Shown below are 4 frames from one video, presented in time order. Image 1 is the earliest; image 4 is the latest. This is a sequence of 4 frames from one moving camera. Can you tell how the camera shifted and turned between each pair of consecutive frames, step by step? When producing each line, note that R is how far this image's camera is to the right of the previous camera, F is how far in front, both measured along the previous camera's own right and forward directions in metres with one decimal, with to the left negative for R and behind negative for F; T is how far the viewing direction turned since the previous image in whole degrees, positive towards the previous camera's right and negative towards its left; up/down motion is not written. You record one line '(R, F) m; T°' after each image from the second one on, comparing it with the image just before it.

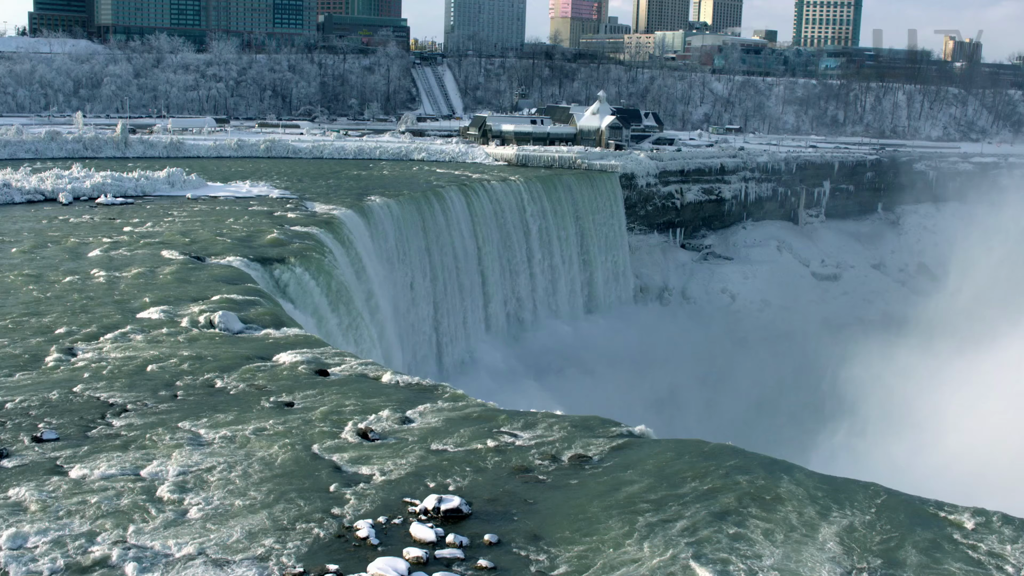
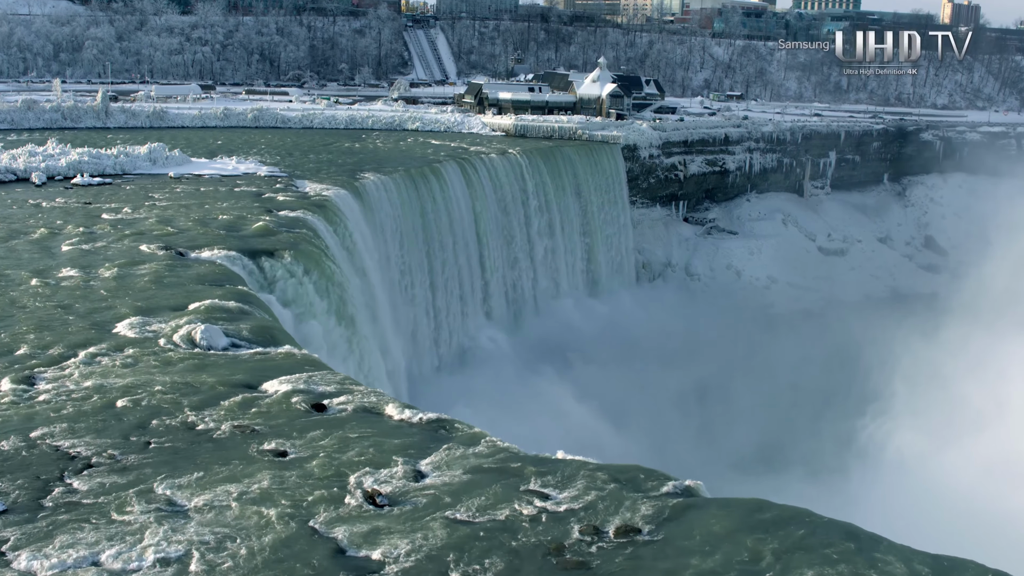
(-0.3, +1.2) m; +1°
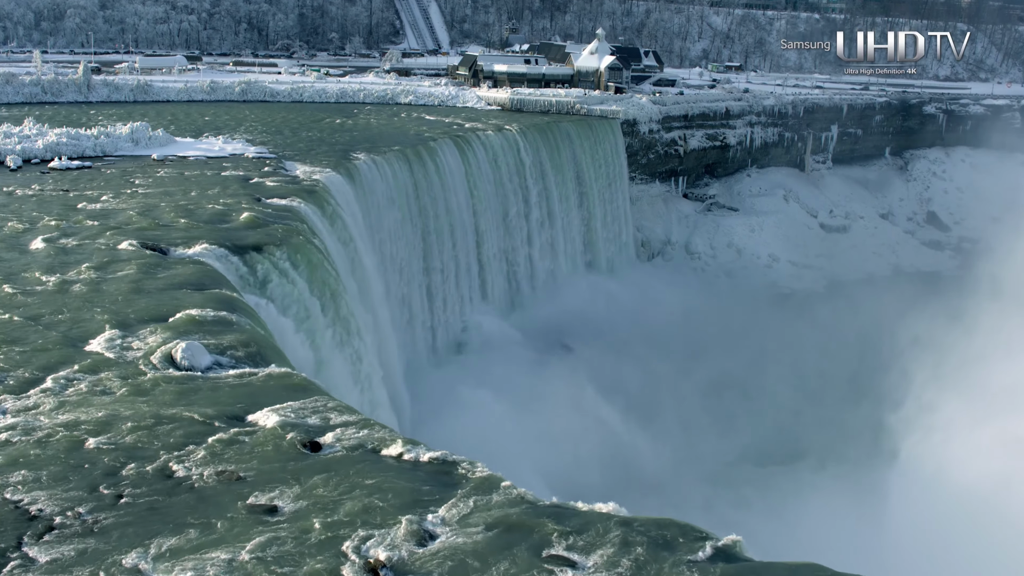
(-0.2, +0.8) m; +1°
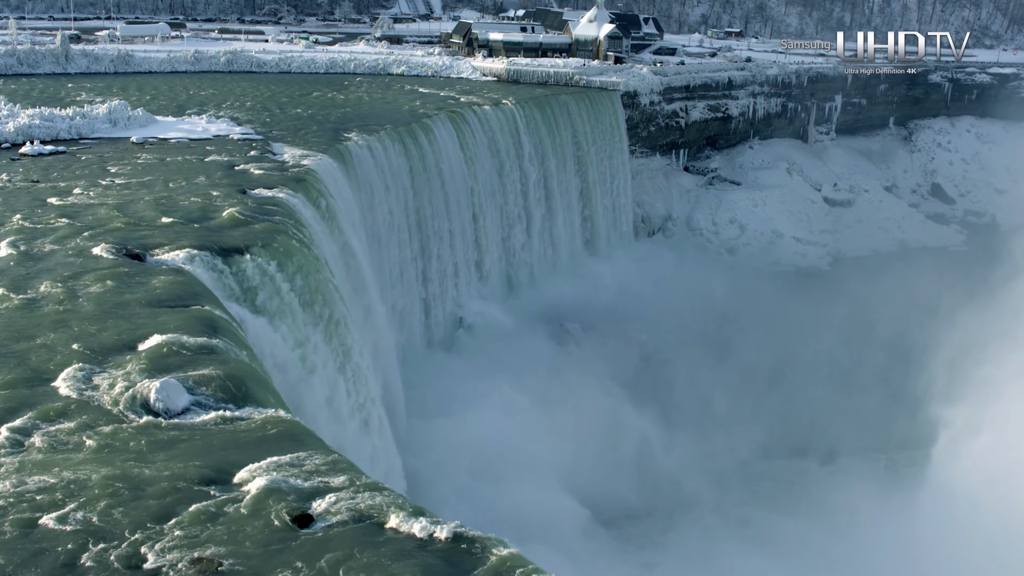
(-0.2, +1.0) m; +1°
